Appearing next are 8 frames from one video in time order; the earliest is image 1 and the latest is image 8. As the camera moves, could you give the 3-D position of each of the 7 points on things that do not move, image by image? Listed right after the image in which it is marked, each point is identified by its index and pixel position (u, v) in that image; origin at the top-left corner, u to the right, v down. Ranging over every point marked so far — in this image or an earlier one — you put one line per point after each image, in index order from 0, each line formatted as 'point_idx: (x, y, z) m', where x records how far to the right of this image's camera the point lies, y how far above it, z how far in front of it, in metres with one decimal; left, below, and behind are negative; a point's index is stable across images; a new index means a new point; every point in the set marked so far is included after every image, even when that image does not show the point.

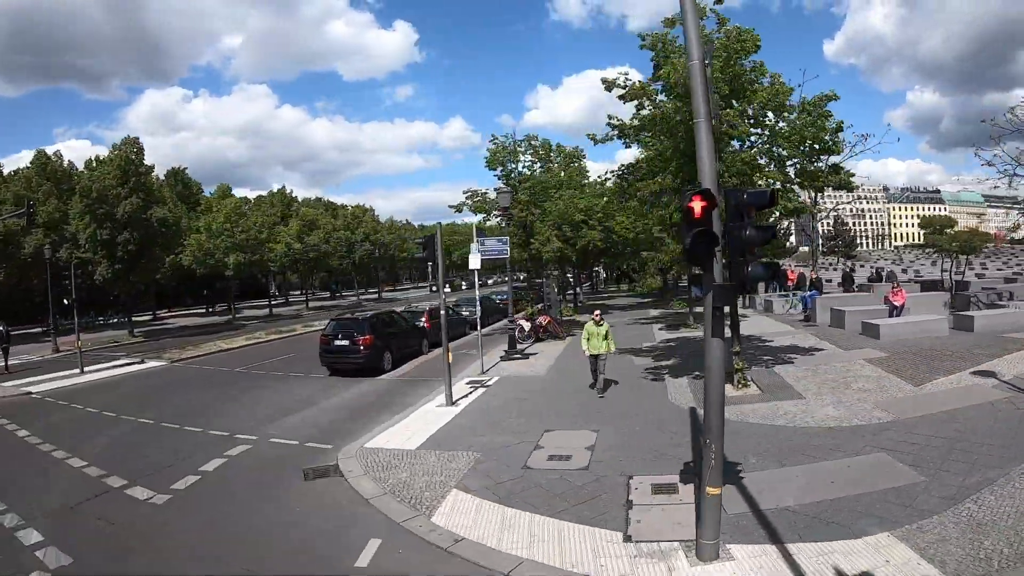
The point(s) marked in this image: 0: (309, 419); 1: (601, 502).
0: (-3.7, -2.4, +10.7) m
1: (+1.1, -2.1, +6.1) m
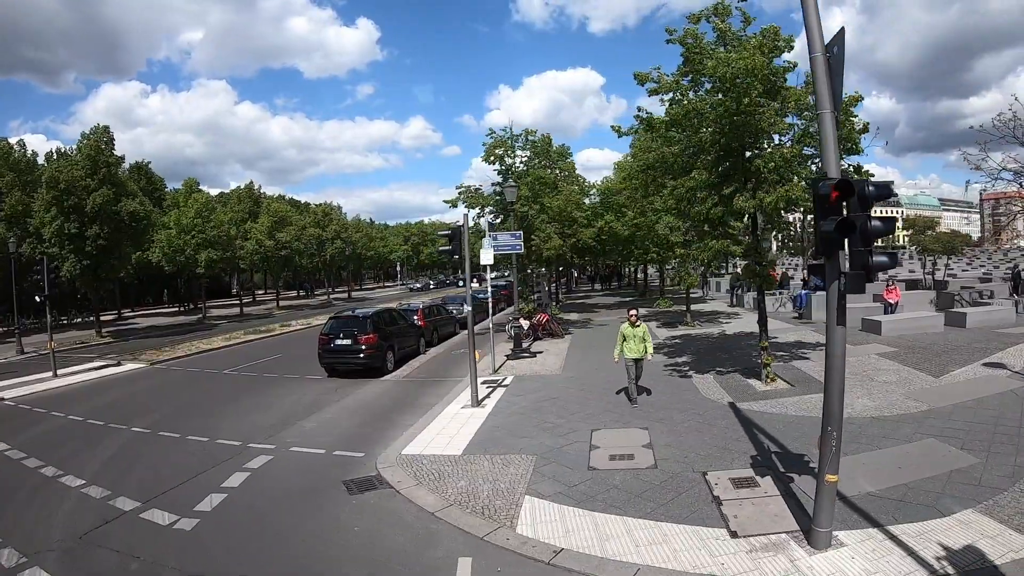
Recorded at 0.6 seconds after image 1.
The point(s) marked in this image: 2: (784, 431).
0: (-3.2, -2.3, +10.2) m
1: (+1.9, -2.0, +5.9) m
2: (+3.7, -1.8, +7.9) m
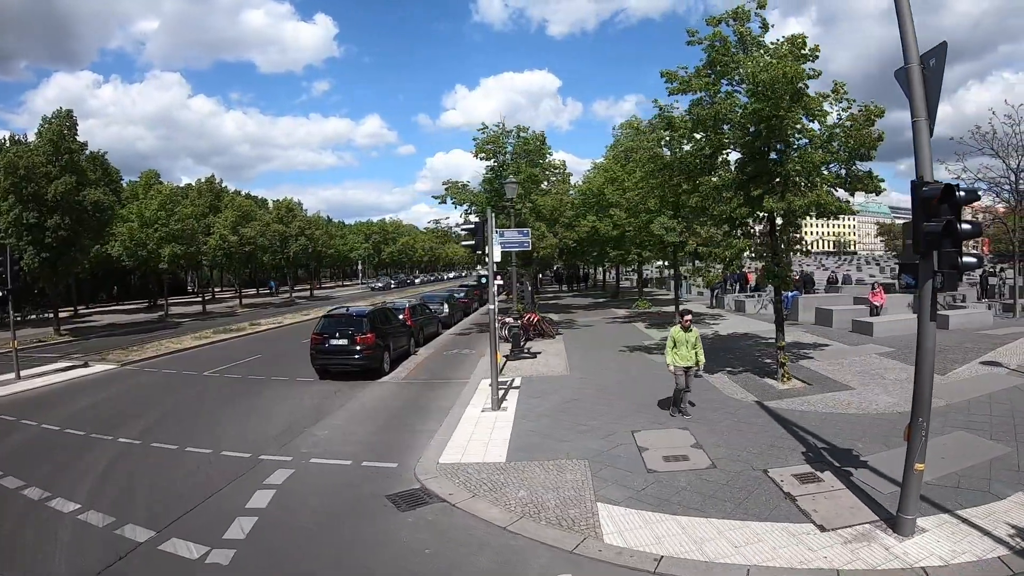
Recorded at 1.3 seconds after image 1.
0: (-2.9, -2.3, +9.7) m
1: (+2.5, -2.0, +5.8) m
2: (+4.2, -1.8, +7.9) m
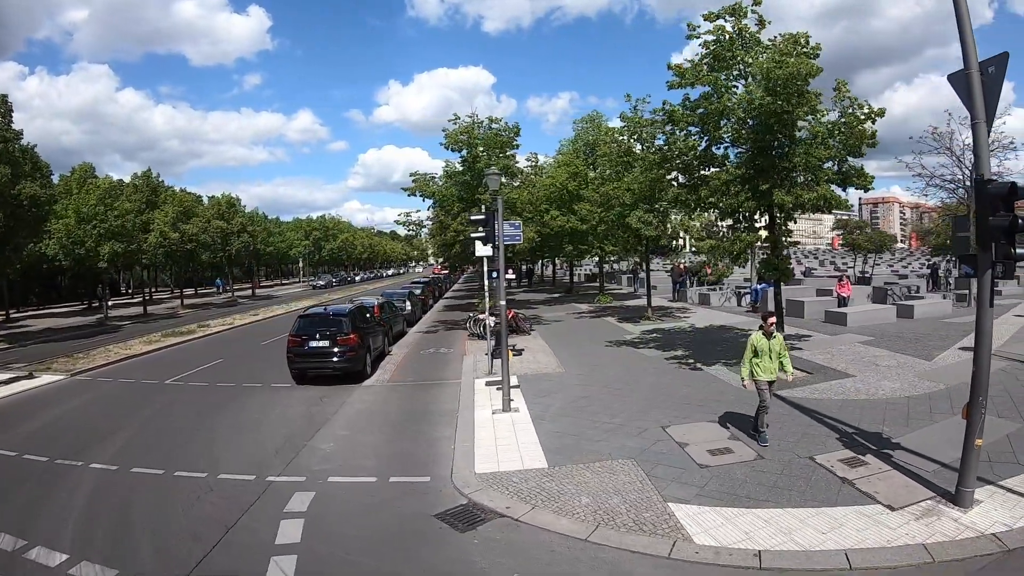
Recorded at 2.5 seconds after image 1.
0: (-2.7, -2.2, +9.2) m
1: (+3.0, -1.9, +5.8) m
2: (+4.5, -1.7, +8.1) m
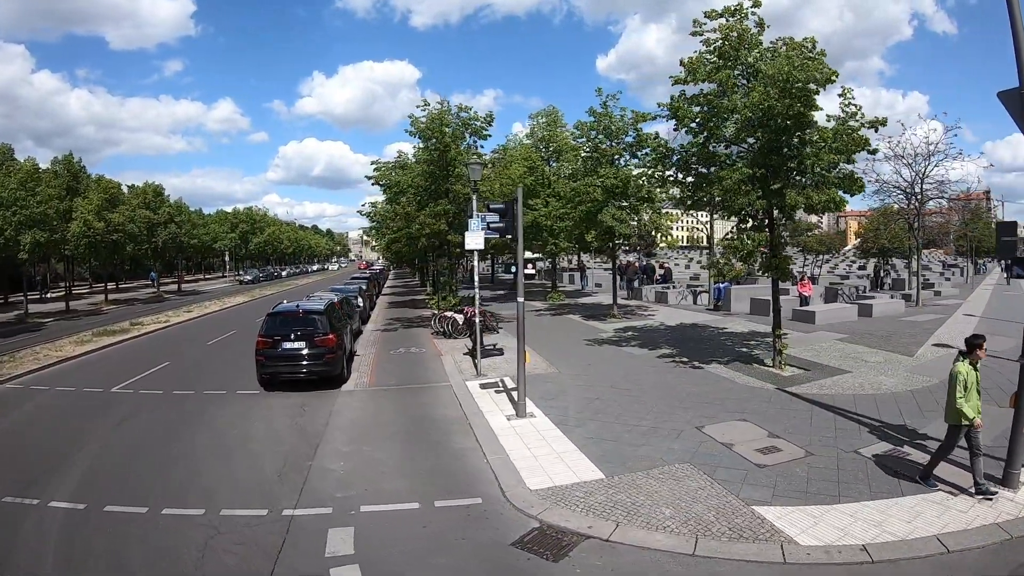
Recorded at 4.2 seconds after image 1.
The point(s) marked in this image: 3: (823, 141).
0: (-2.4, -2.2, +8.6) m
1: (+3.6, -1.9, +5.9) m
2: (+4.8, -1.7, +8.3) m
3: (+5.2, +2.4, +9.8) m
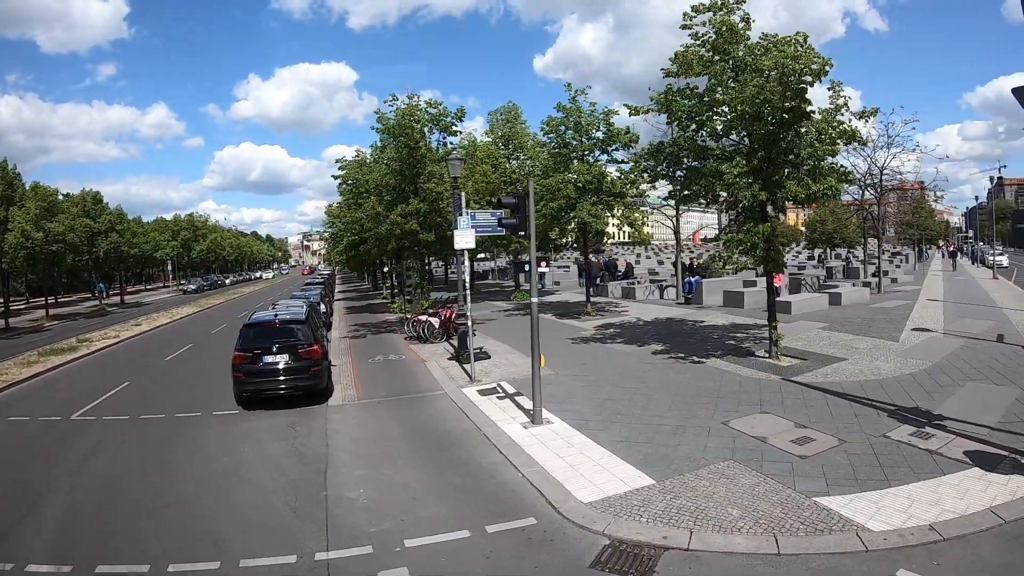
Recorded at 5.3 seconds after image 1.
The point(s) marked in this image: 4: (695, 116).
0: (-2.2, -2.3, +8.1) m
1: (+4.1, -1.8, +5.9) m
2: (+5.1, -1.5, +8.5) m
3: (+5.2, +2.6, +10.0) m
4: (+3.3, +3.0, +10.6) m
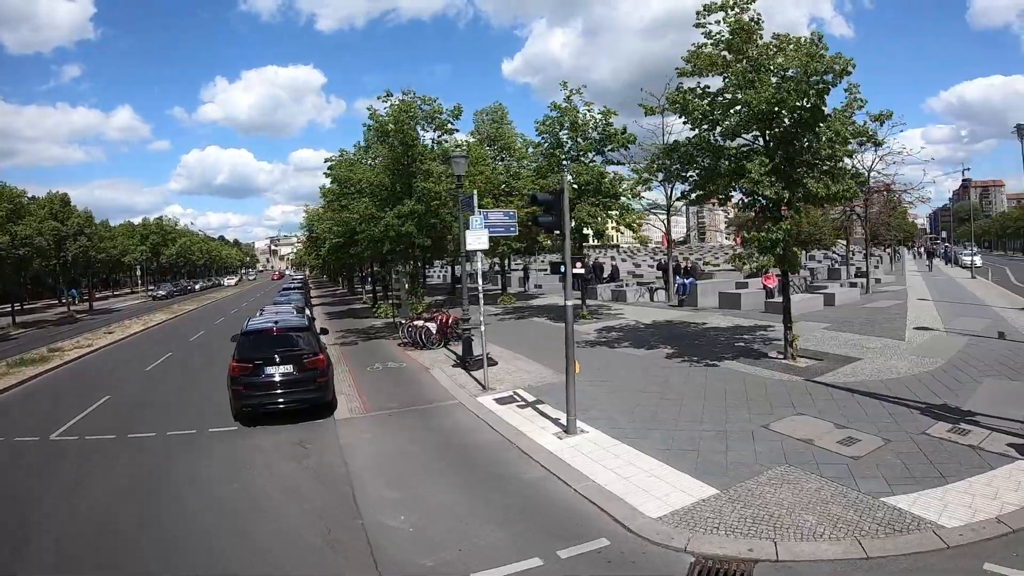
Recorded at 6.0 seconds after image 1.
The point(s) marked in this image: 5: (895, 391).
0: (-1.7, -2.4, +7.9) m
1: (+4.6, -1.8, +6.1) m
2: (+5.5, -1.5, +8.6) m
3: (+5.5, +2.6, +10.2) m
4: (+3.6, +3.0, +10.7) m
5: (+5.5, -1.5, +8.5) m
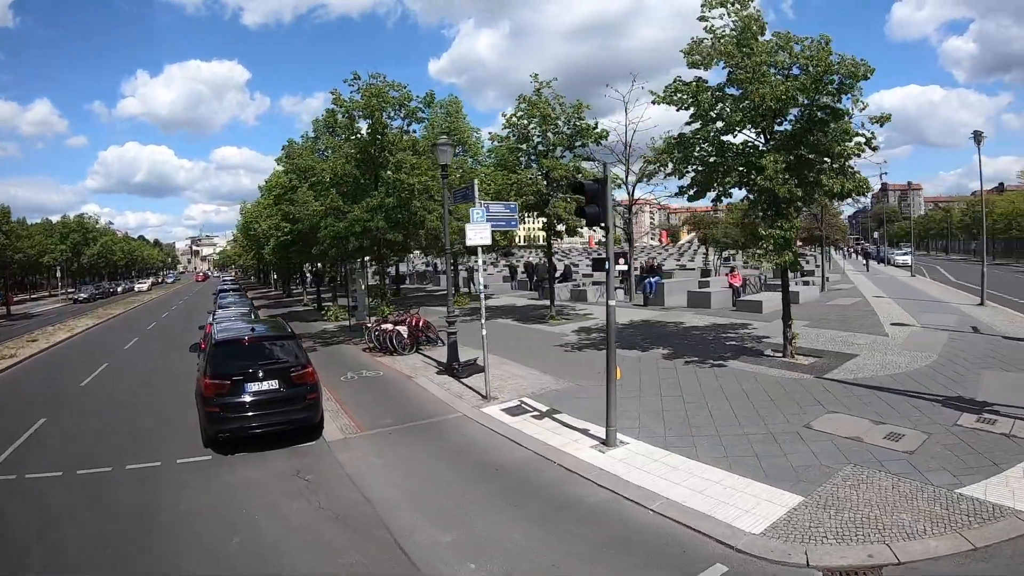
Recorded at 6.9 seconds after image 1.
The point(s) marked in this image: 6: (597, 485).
0: (-1.2, -2.5, +7.4) m
1: (+5.3, -1.8, +6.2) m
2: (+5.9, -1.5, +8.9) m
3: (+5.6, +2.6, +10.4) m
4: (+3.7, +3.0, +10.8) m
5: (+5.9, -1.5, +8.8) m
6: (+0.9, -2.2, +6.5) m
